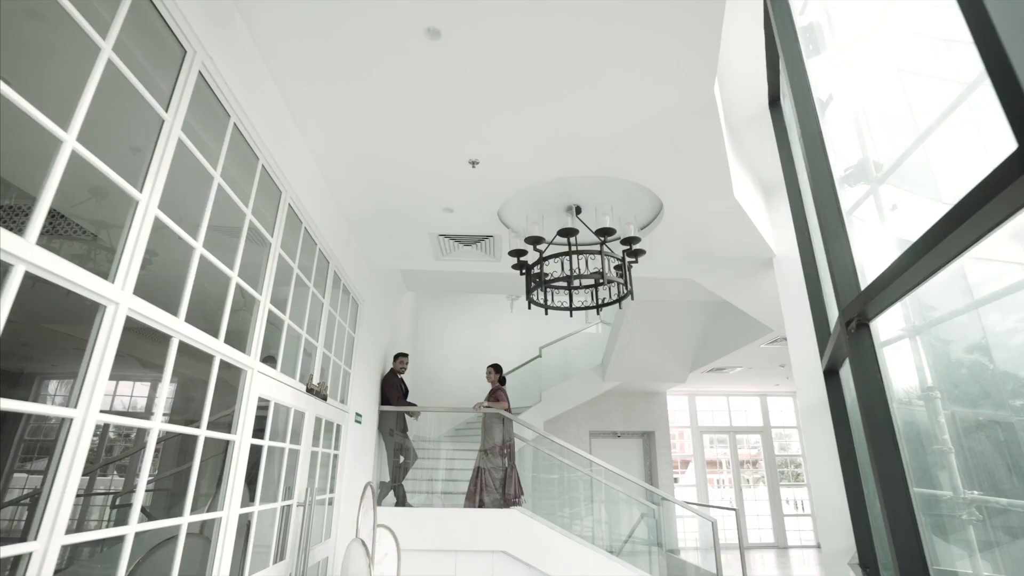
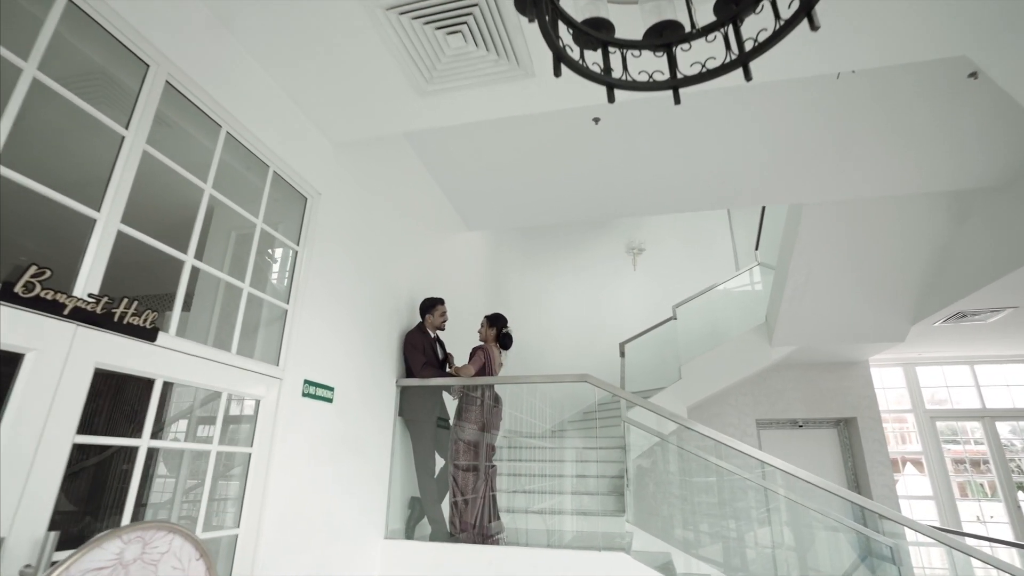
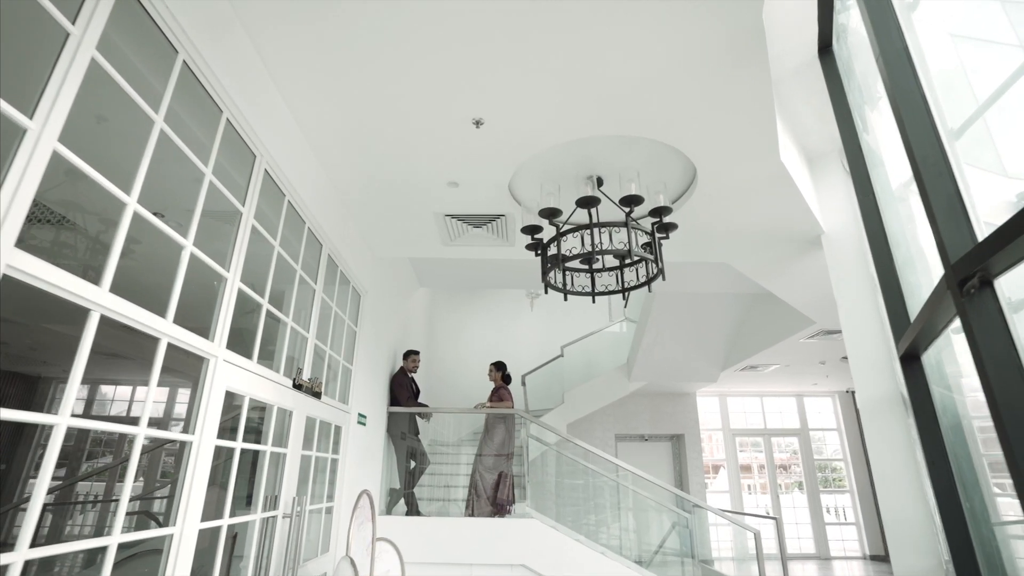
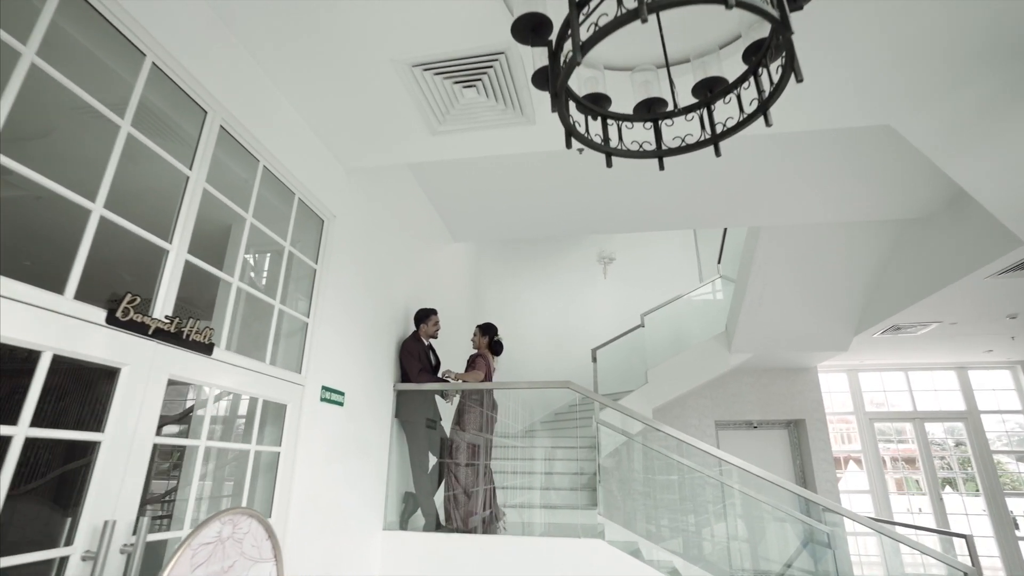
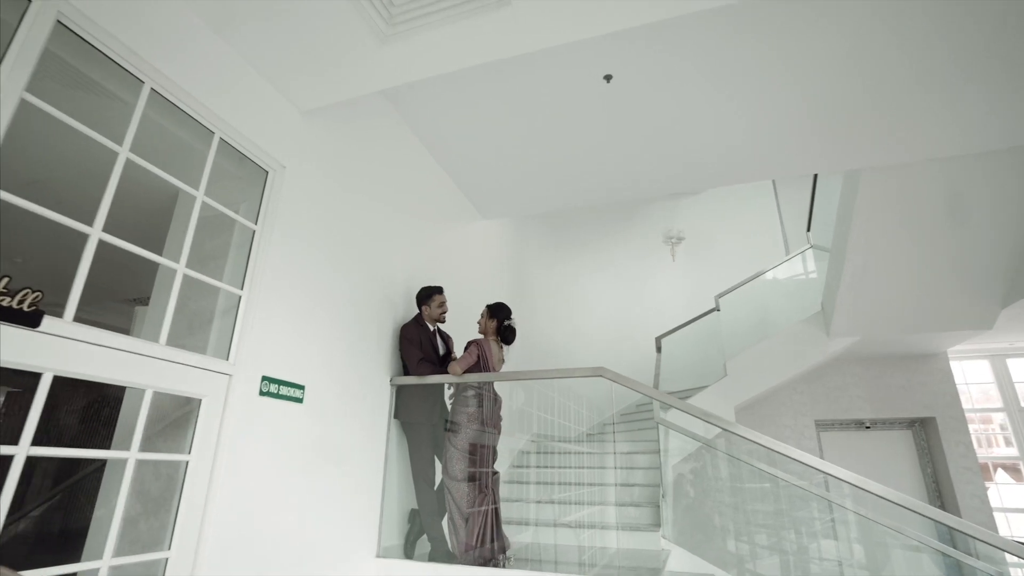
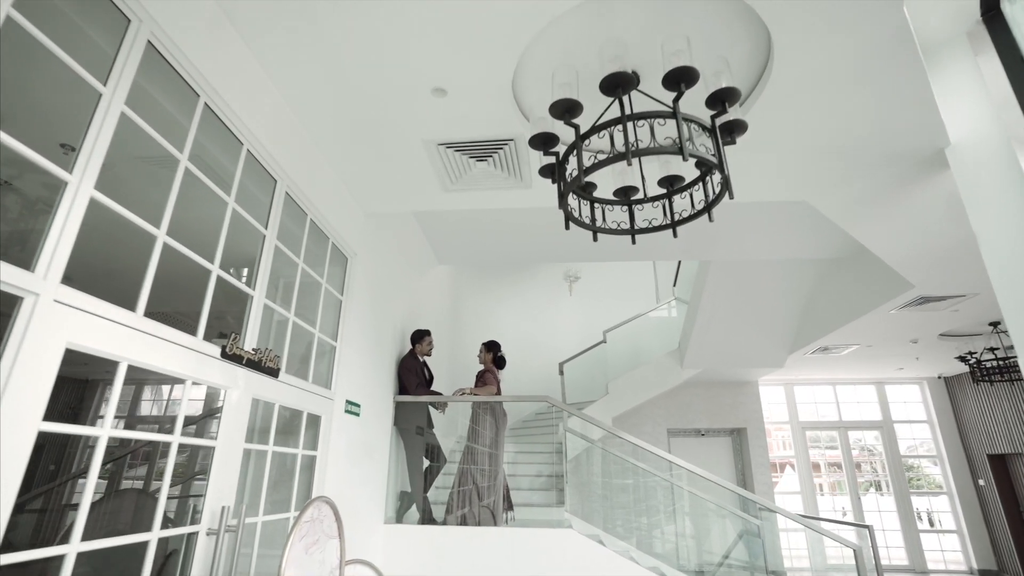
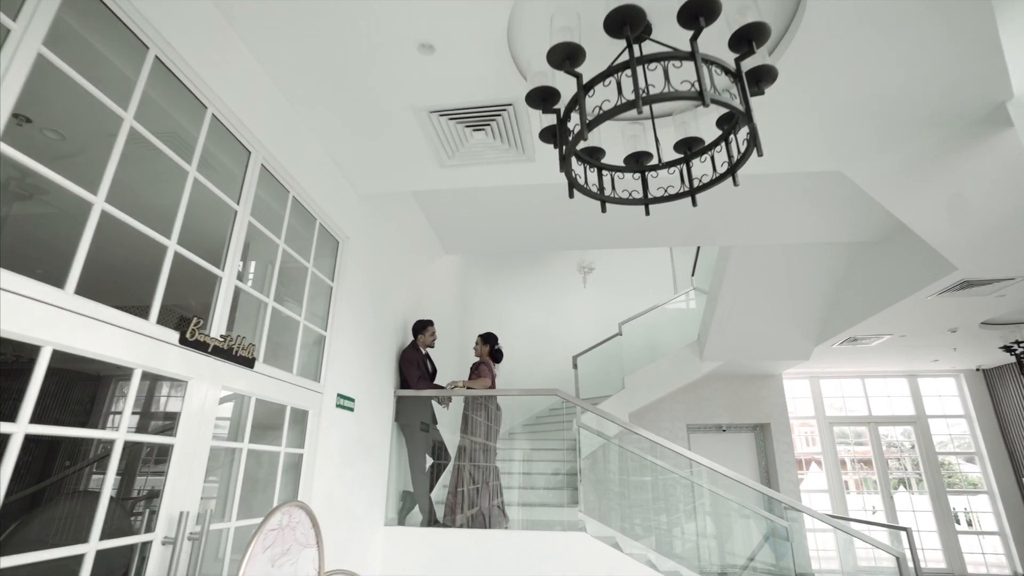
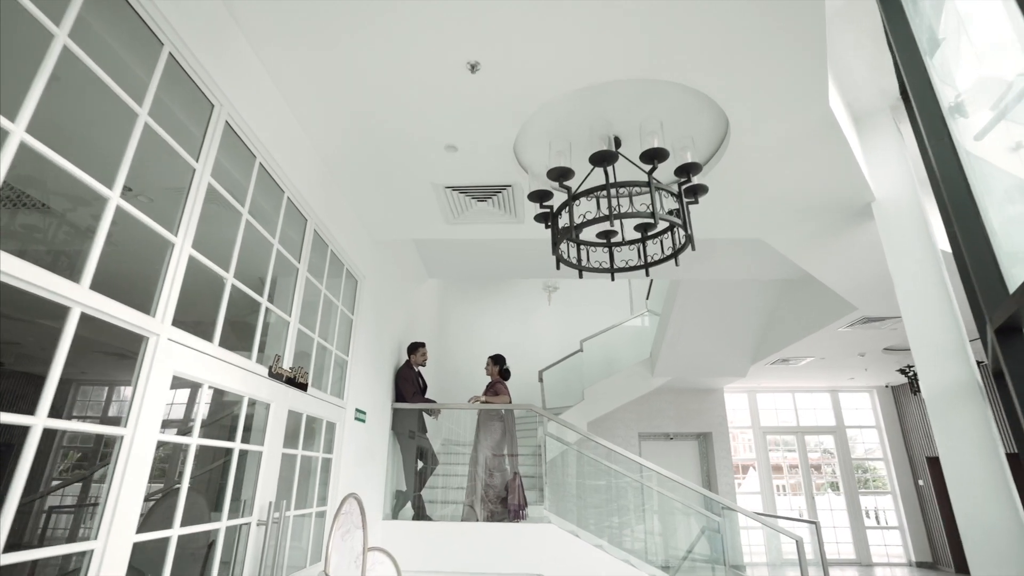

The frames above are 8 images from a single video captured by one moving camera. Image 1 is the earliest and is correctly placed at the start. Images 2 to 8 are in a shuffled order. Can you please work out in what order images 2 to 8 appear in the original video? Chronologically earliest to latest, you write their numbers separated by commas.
3, 8, 6, 7, 4, 2, 5
